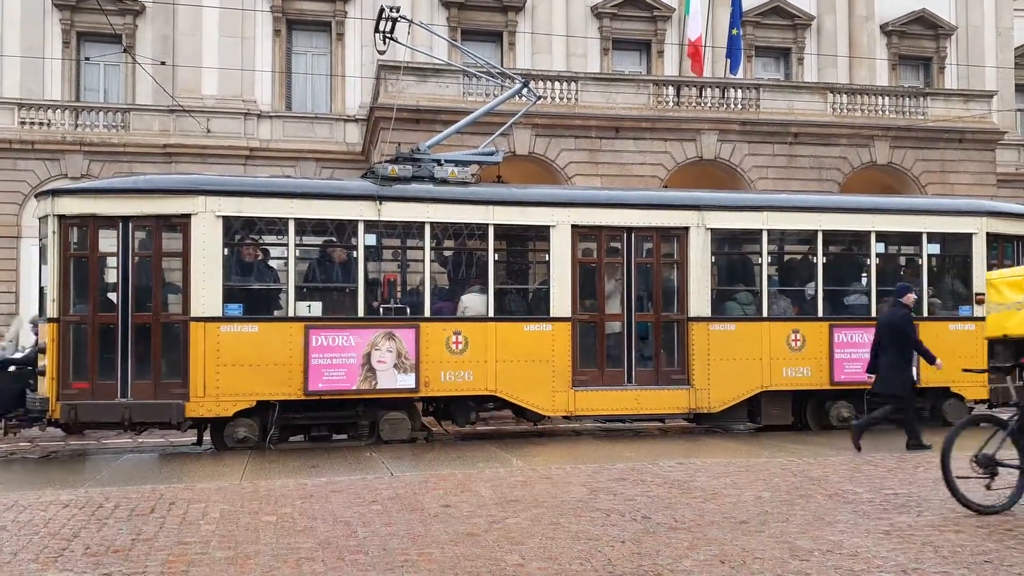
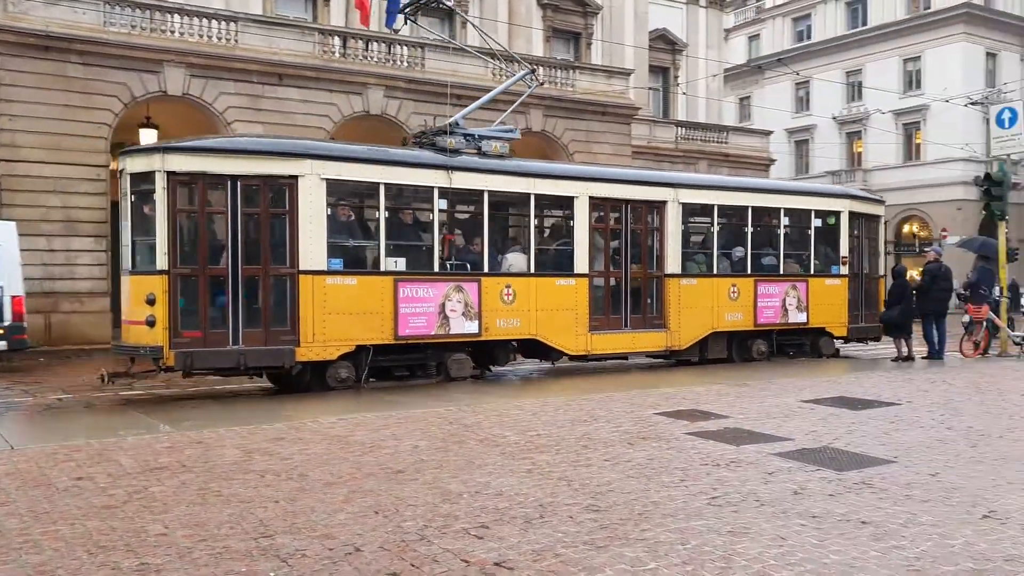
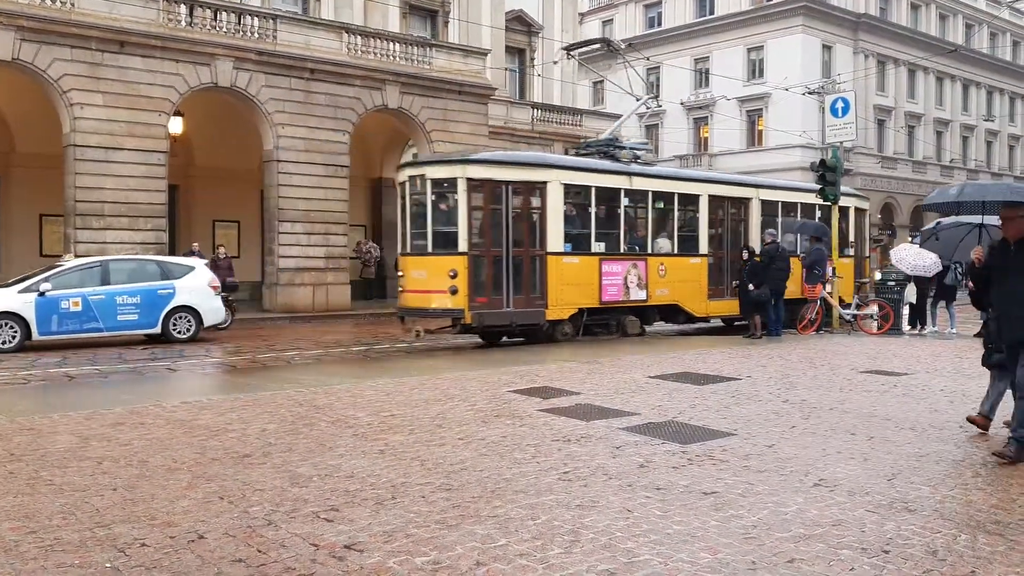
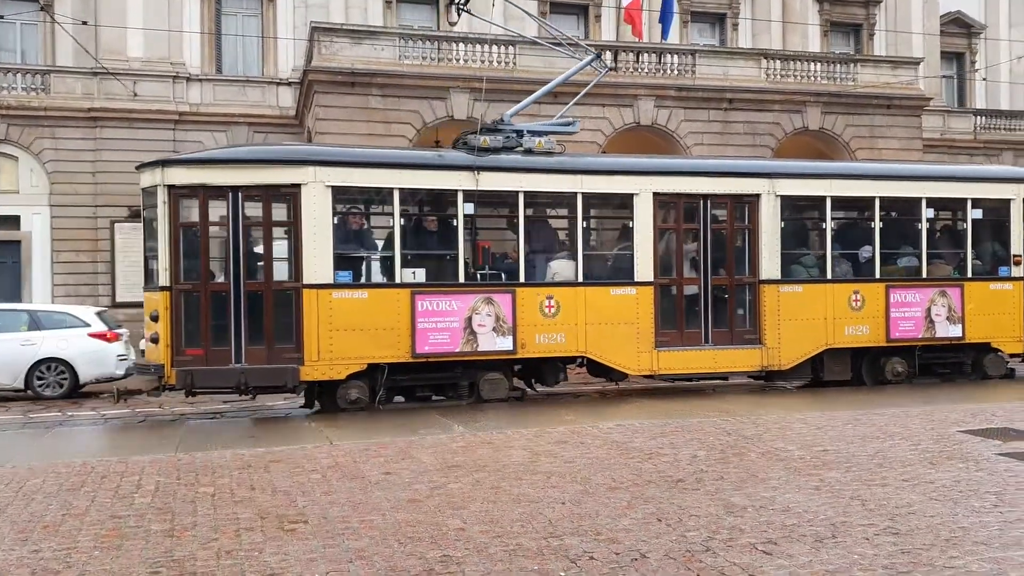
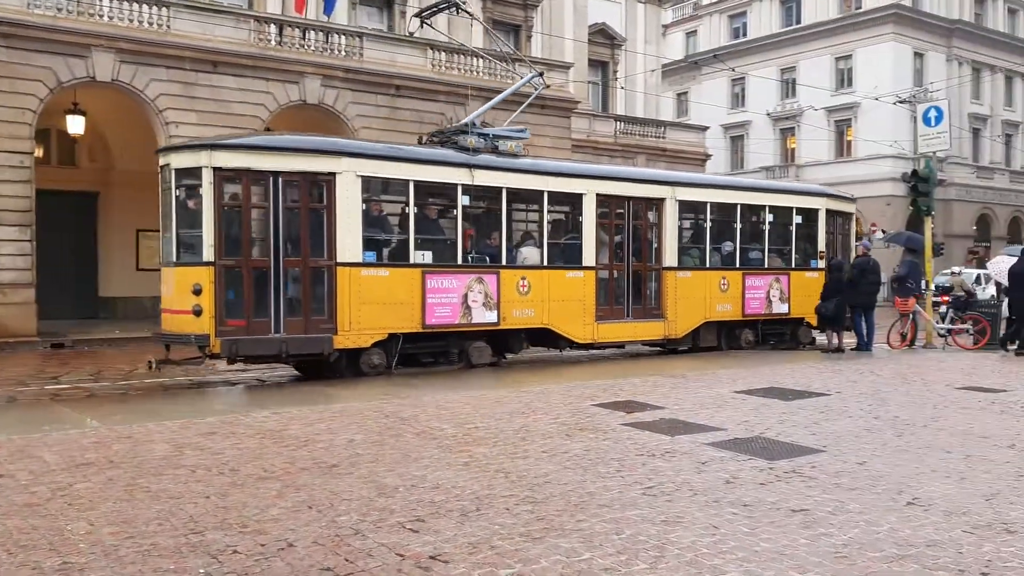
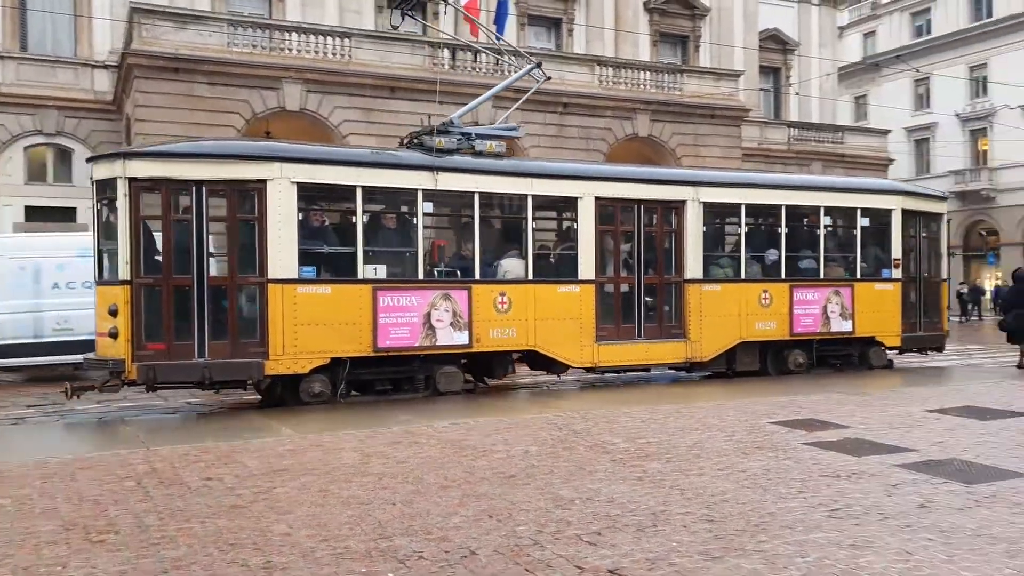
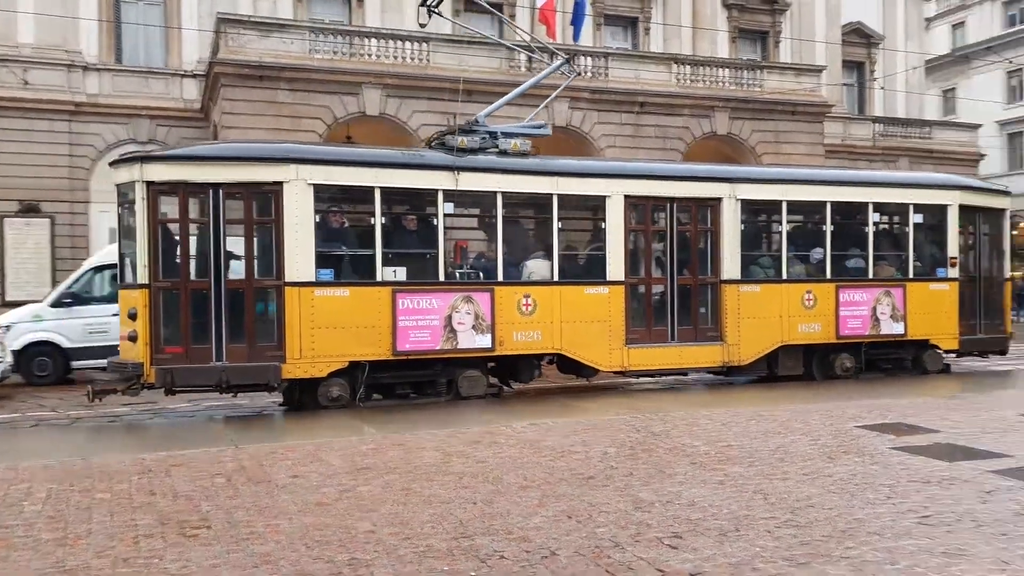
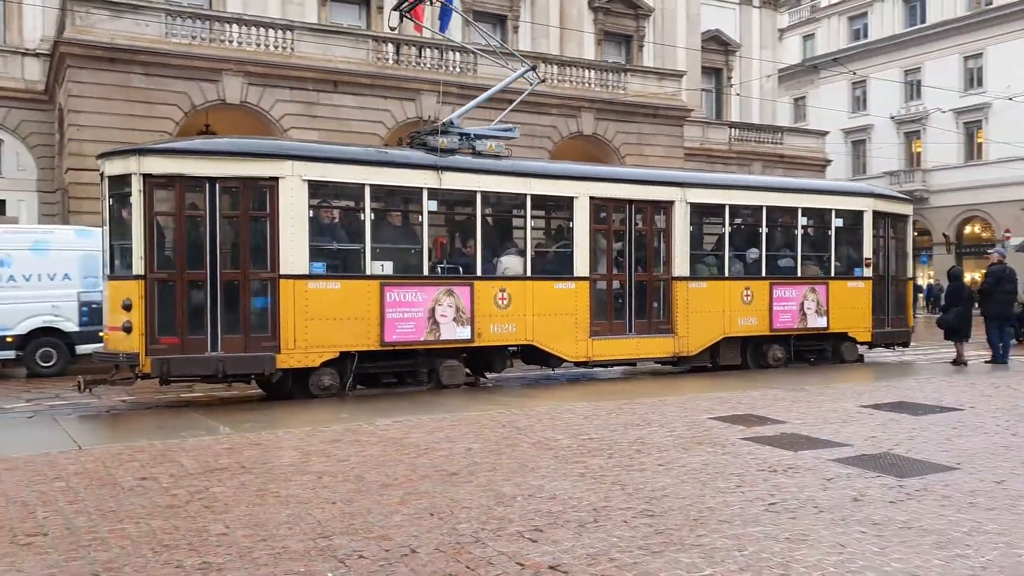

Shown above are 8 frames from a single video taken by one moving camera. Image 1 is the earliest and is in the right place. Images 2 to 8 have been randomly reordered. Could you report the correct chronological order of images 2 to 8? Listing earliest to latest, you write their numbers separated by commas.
4, 7, 6, 8, 2, 5, 3
